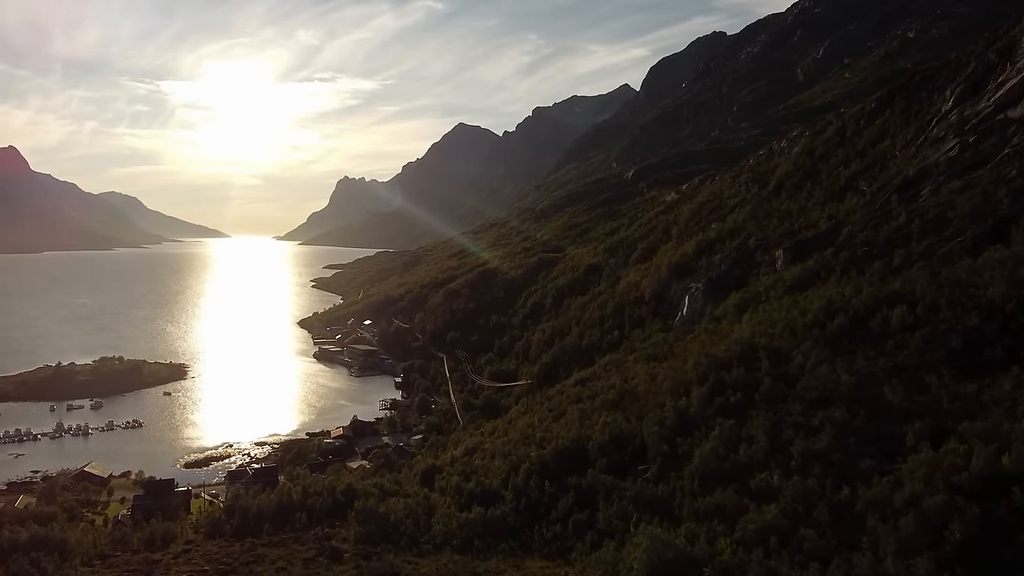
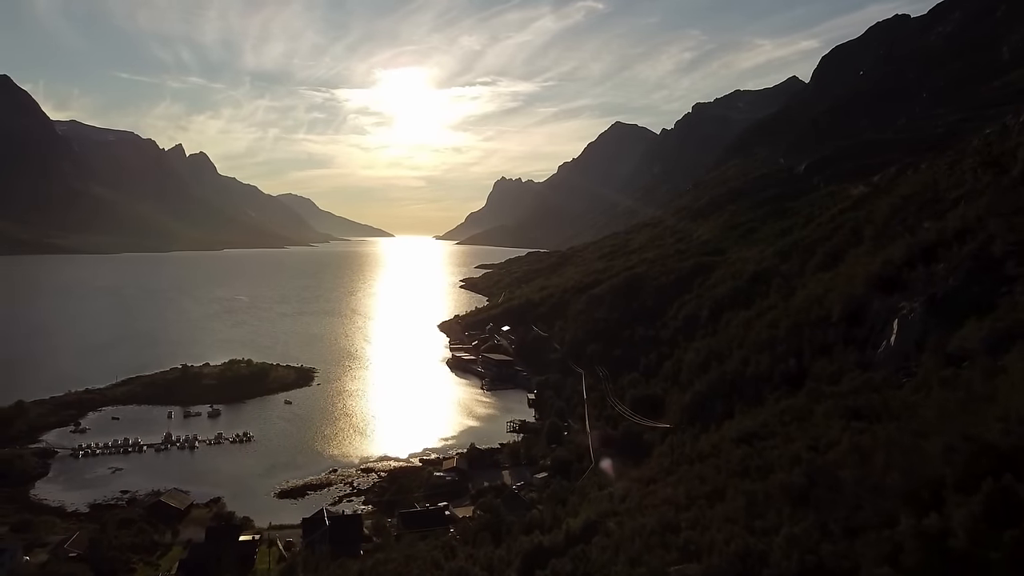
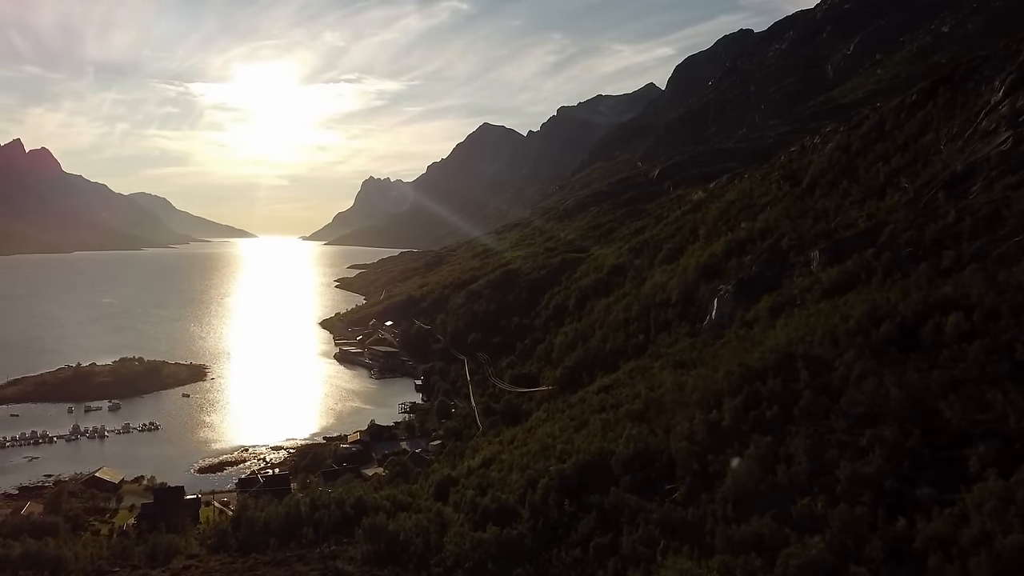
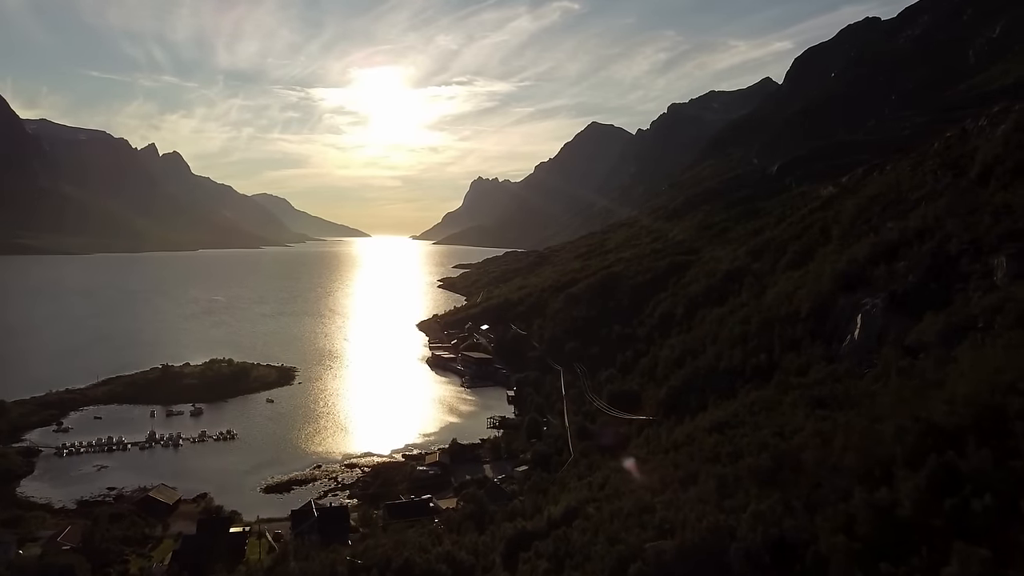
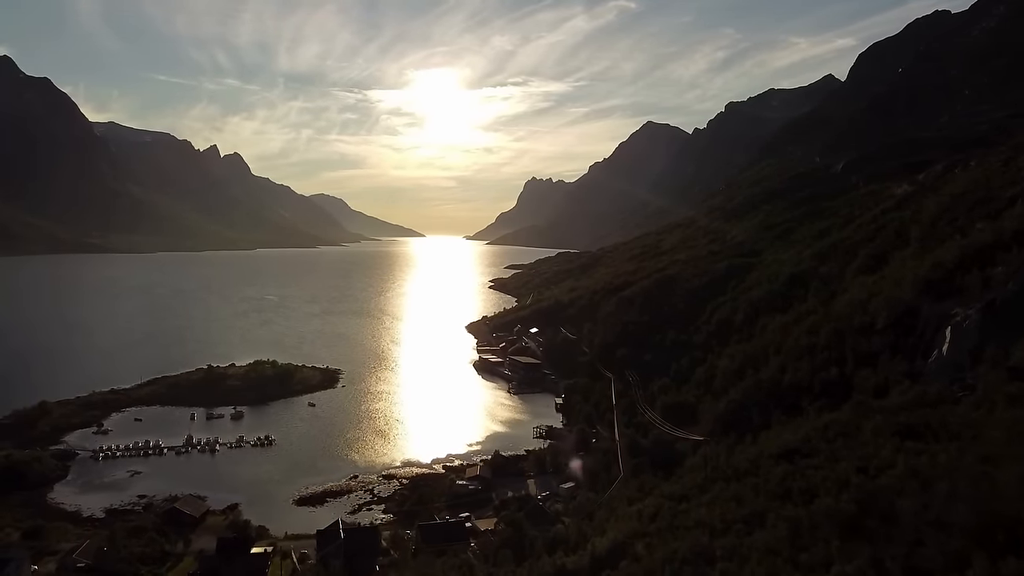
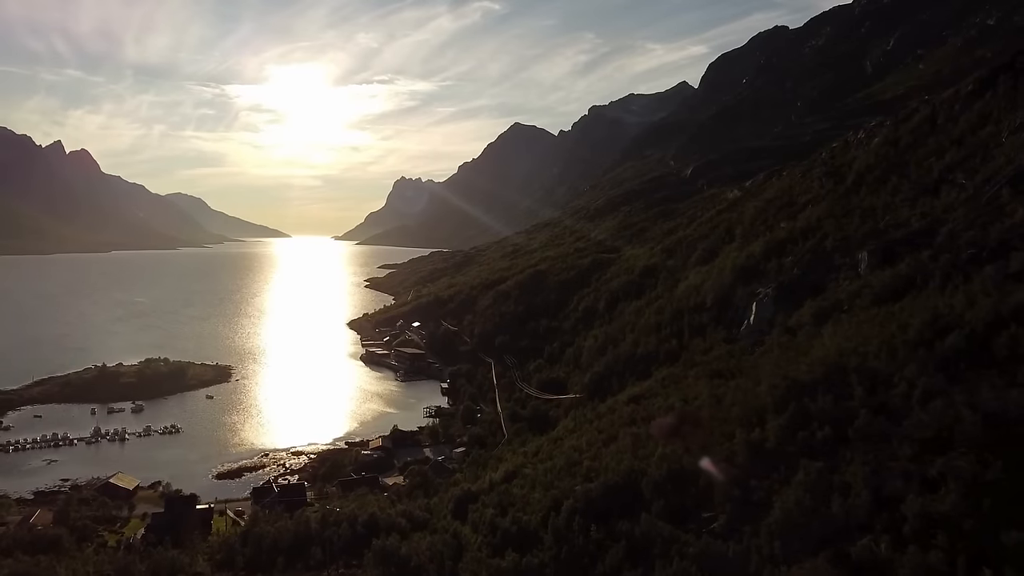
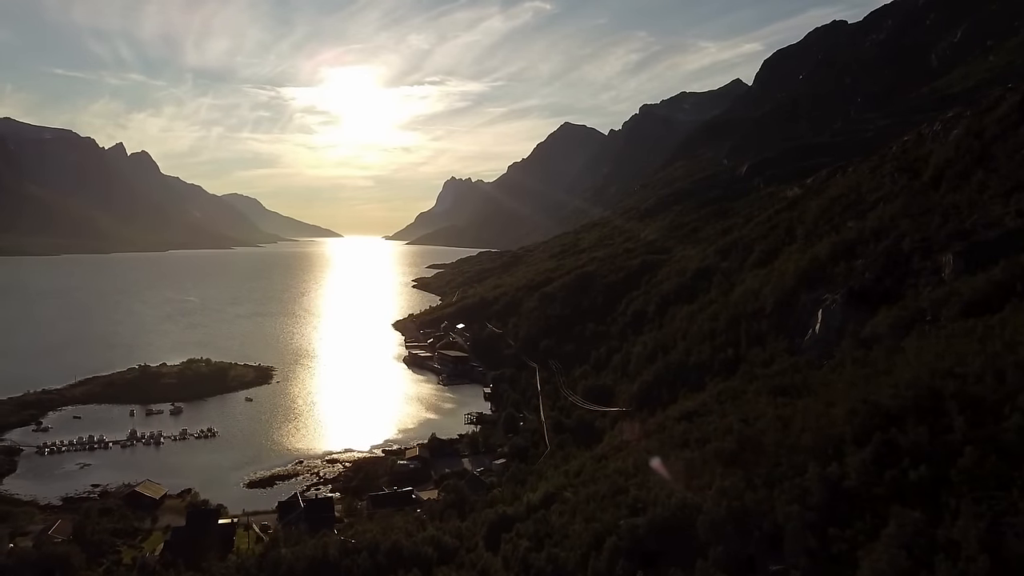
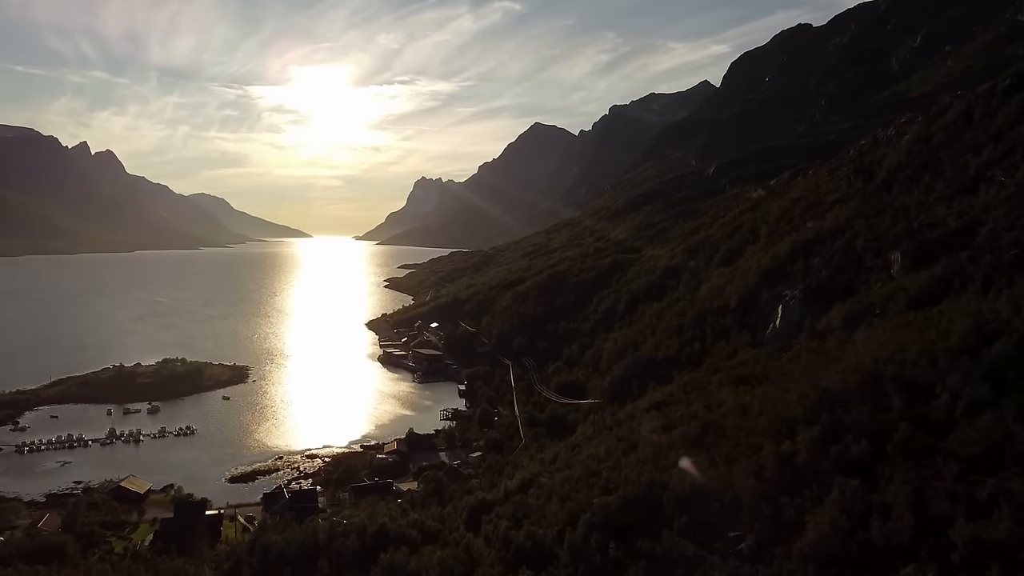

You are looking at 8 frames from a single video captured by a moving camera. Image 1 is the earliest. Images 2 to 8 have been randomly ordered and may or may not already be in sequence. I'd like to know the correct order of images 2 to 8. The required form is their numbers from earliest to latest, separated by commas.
3, 6, 8, 7, 4, 2, 5
